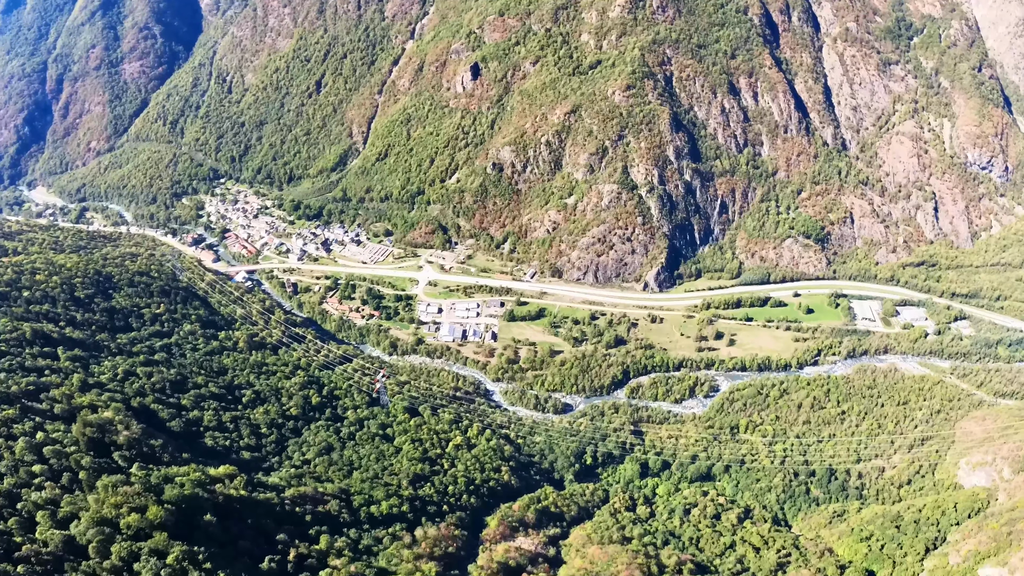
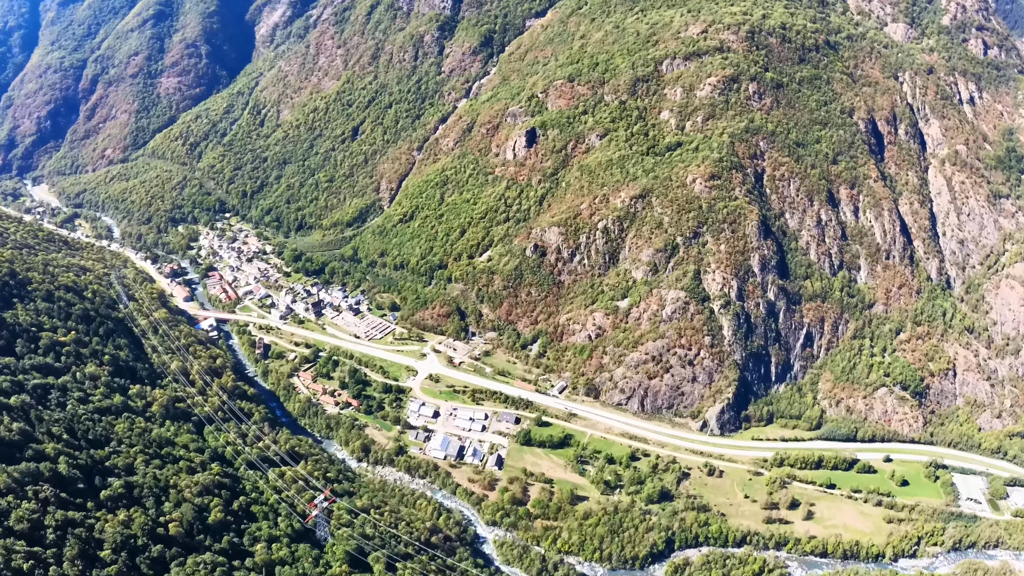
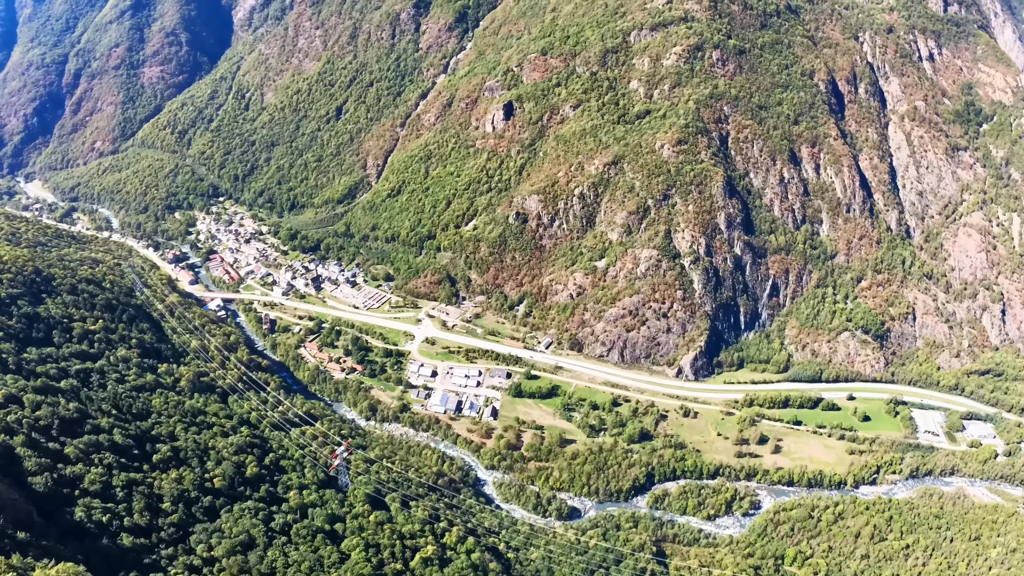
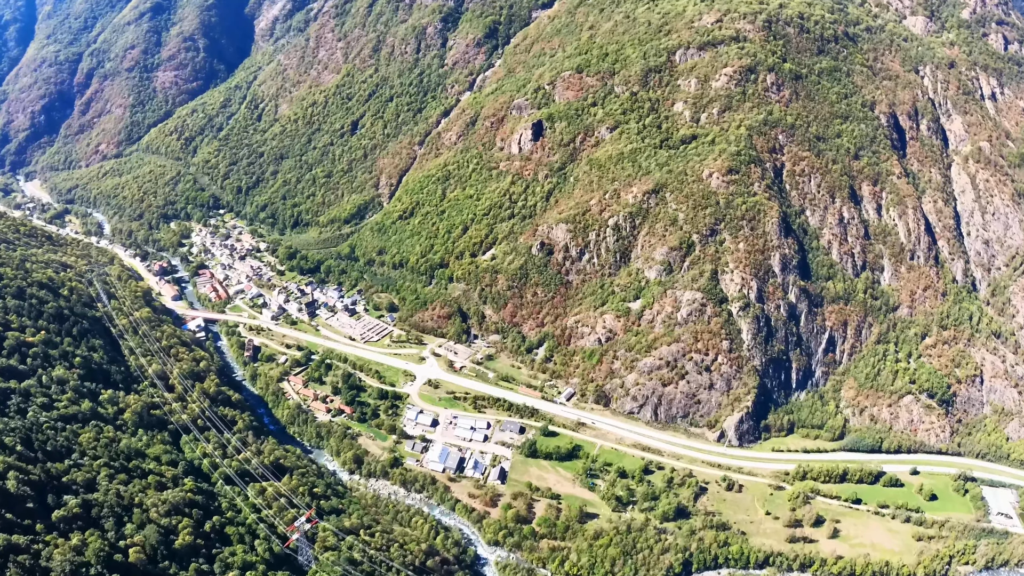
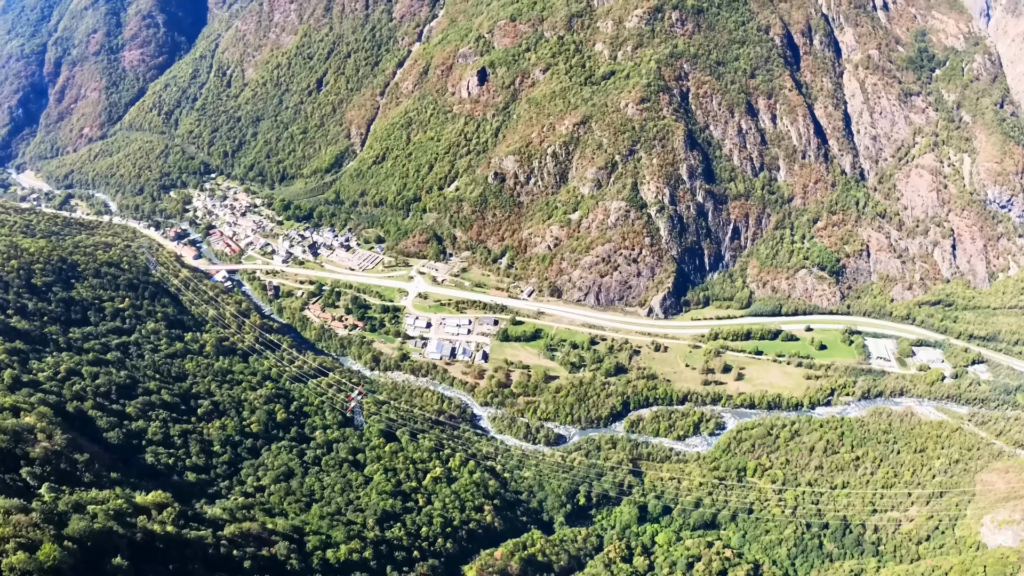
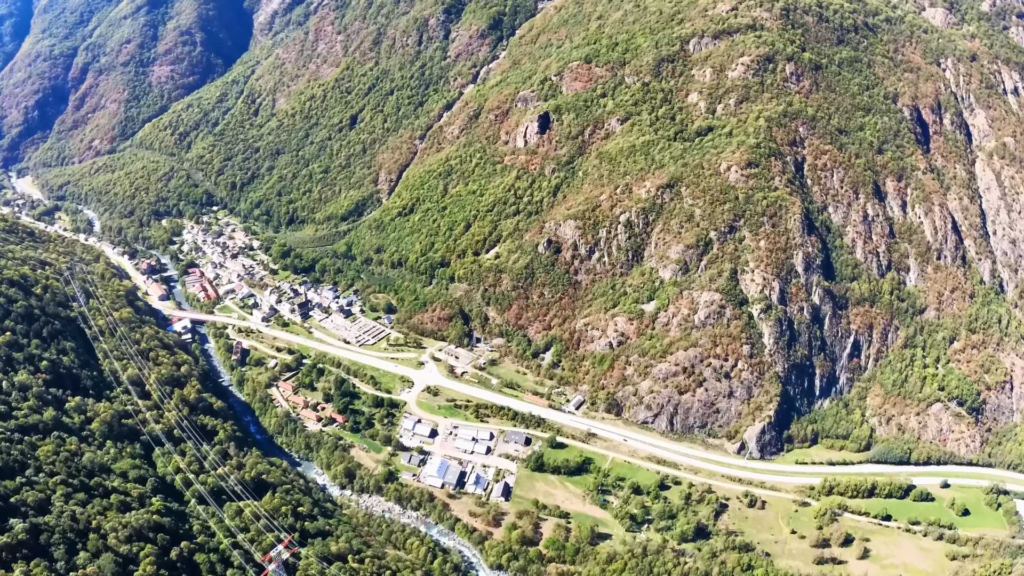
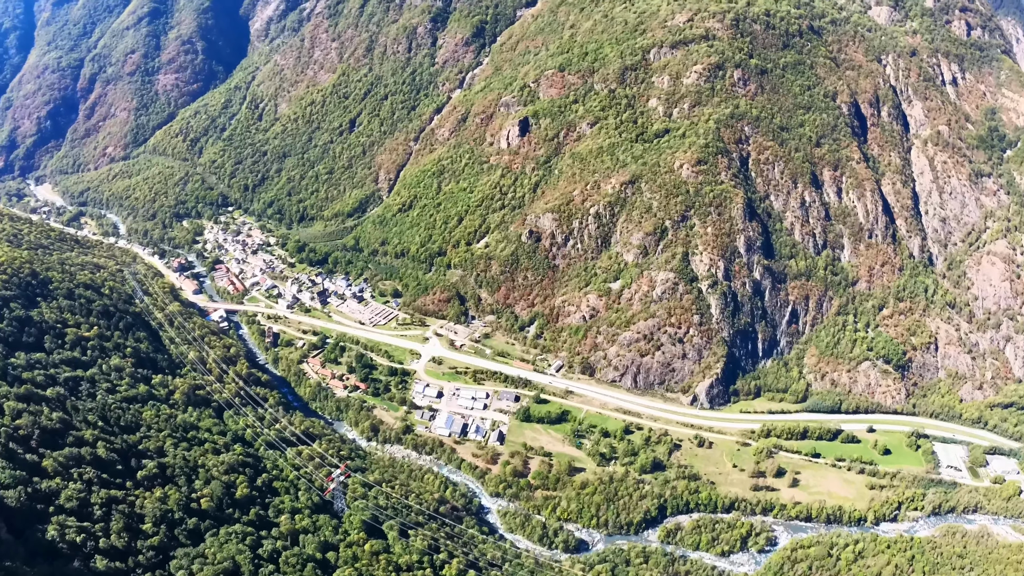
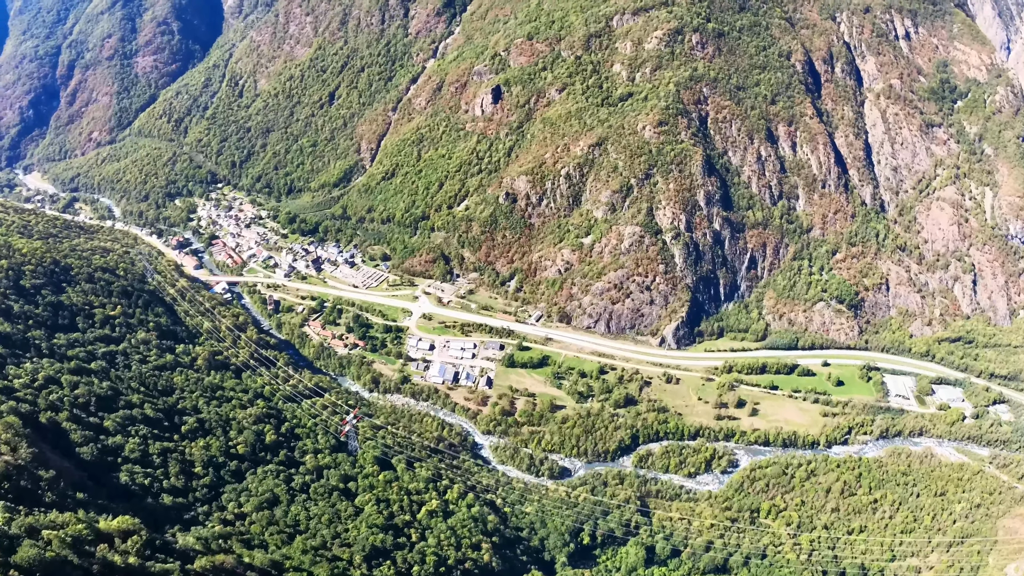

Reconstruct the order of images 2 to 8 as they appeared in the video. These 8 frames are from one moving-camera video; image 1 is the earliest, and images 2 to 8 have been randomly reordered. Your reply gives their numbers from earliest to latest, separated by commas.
5, 8, 3, 7, 2, 4, 6
